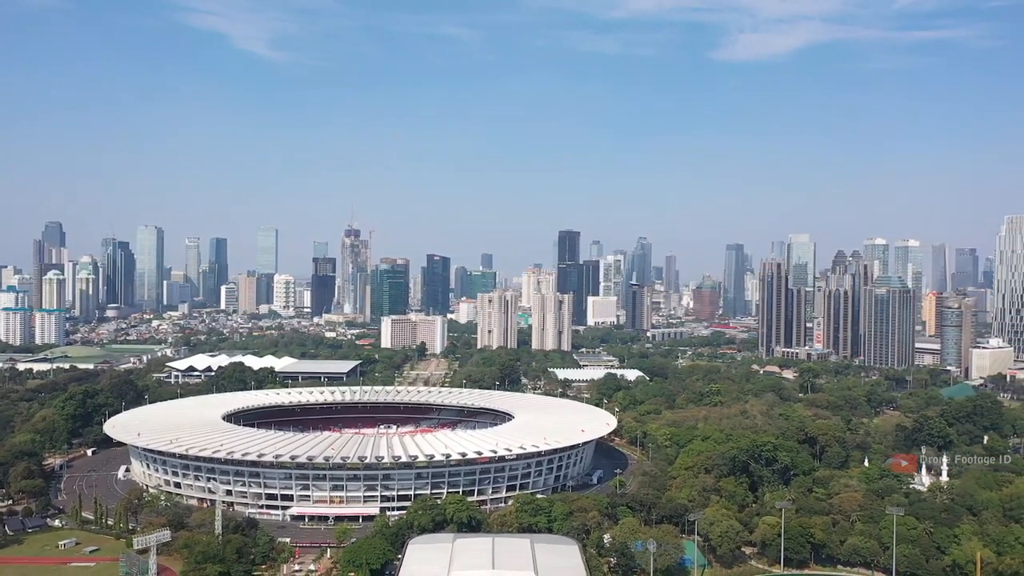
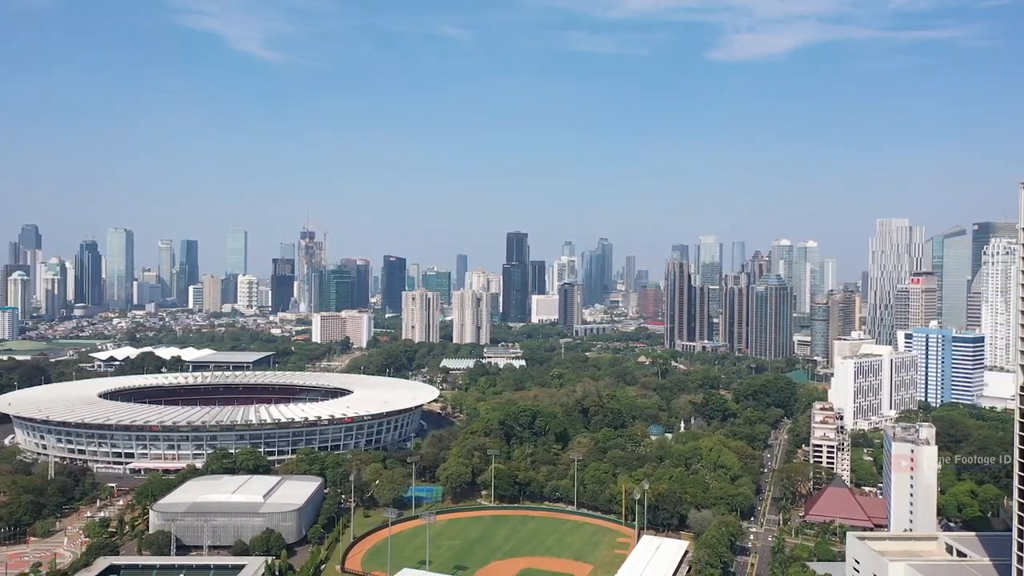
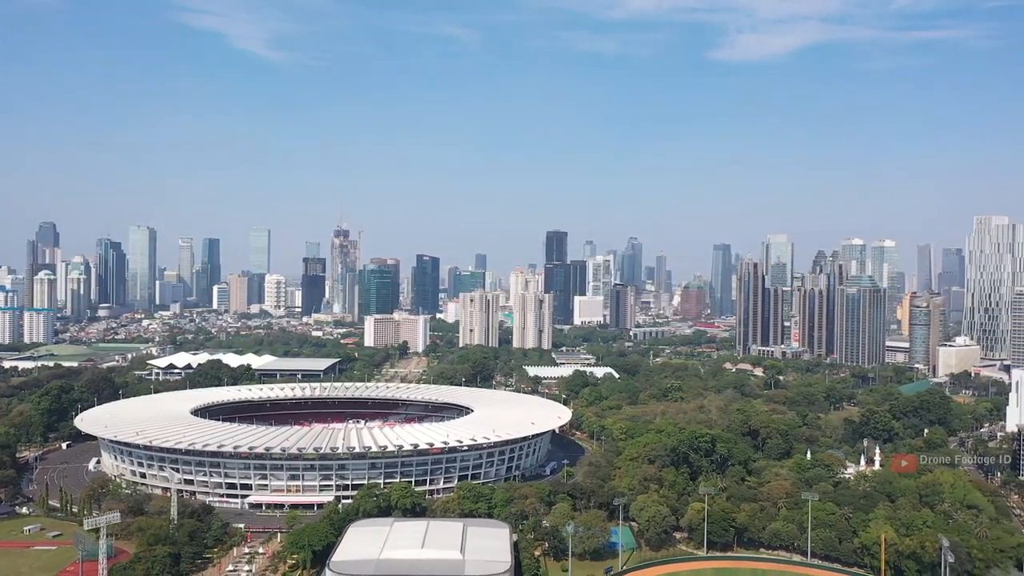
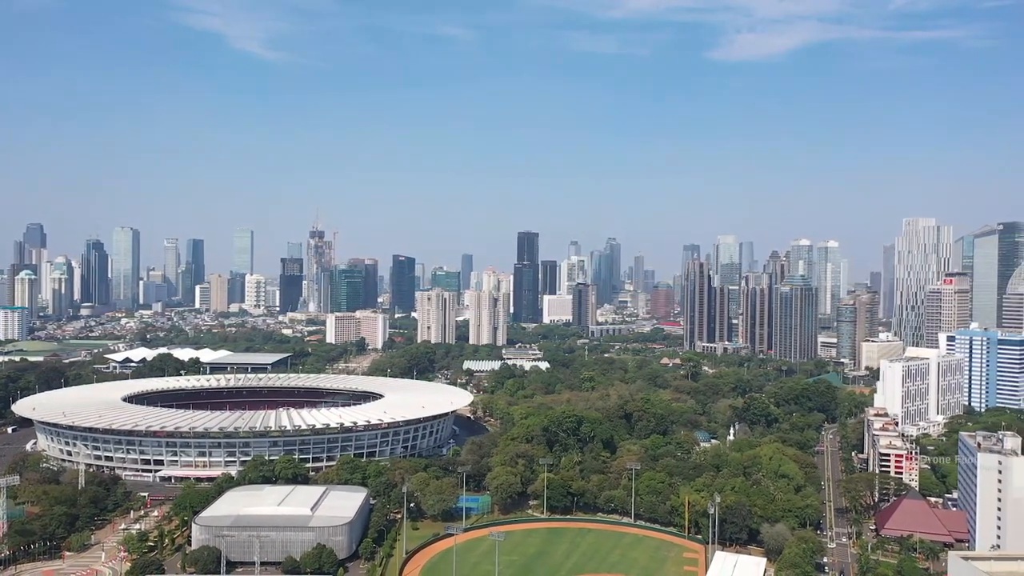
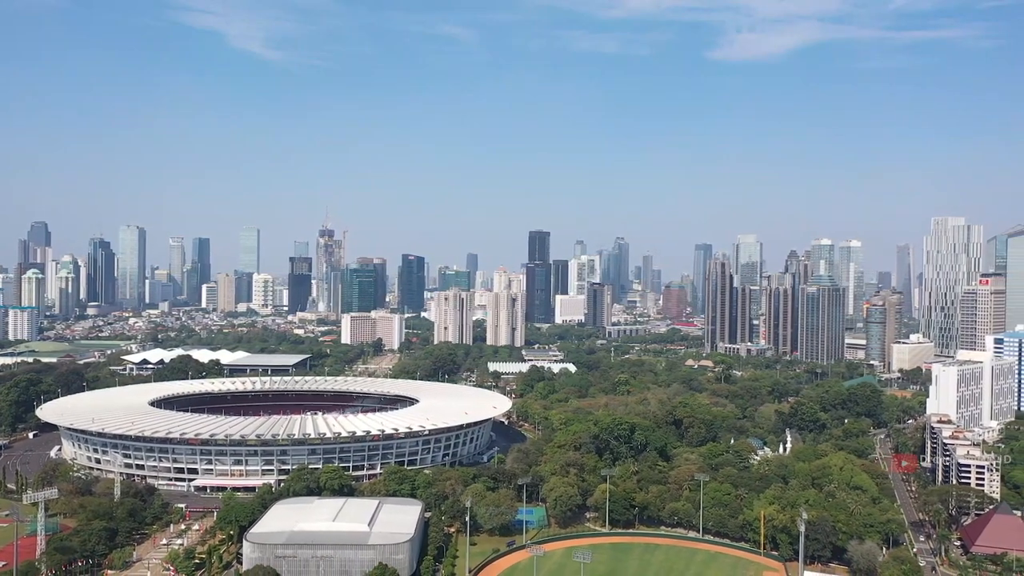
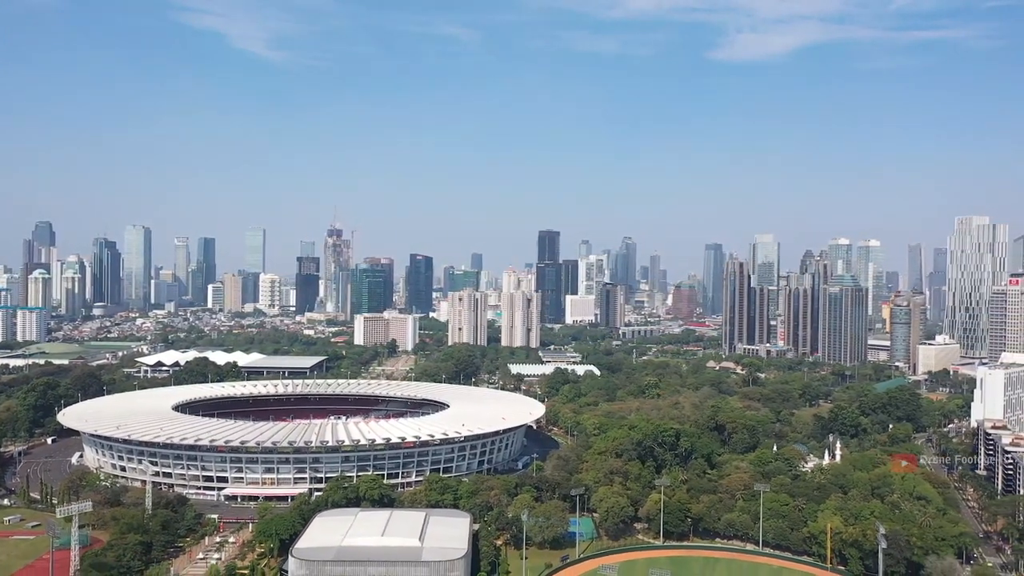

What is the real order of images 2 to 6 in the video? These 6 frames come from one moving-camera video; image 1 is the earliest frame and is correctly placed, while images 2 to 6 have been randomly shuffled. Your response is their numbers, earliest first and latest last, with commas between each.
3, 6, 5, 4, 2
